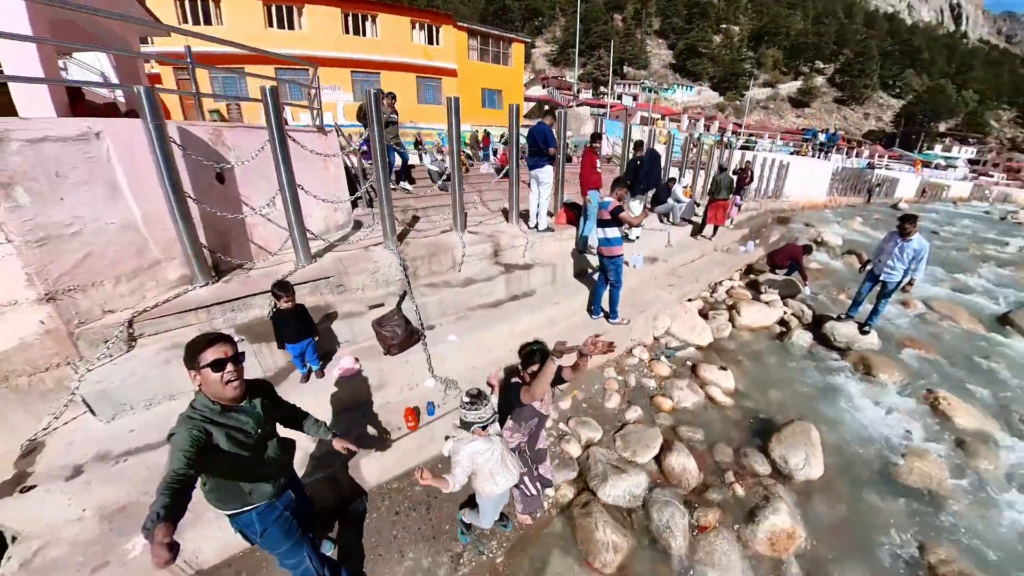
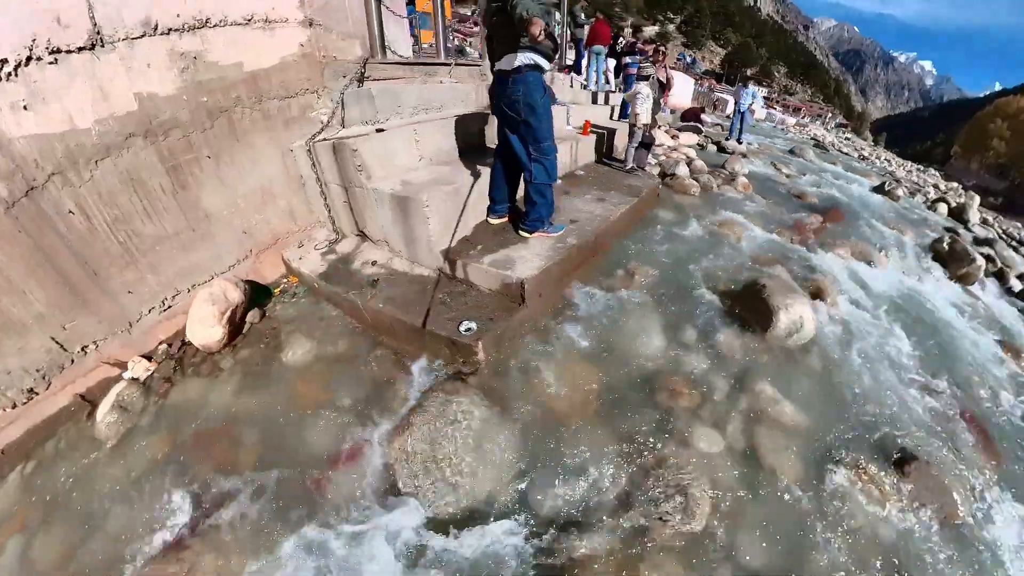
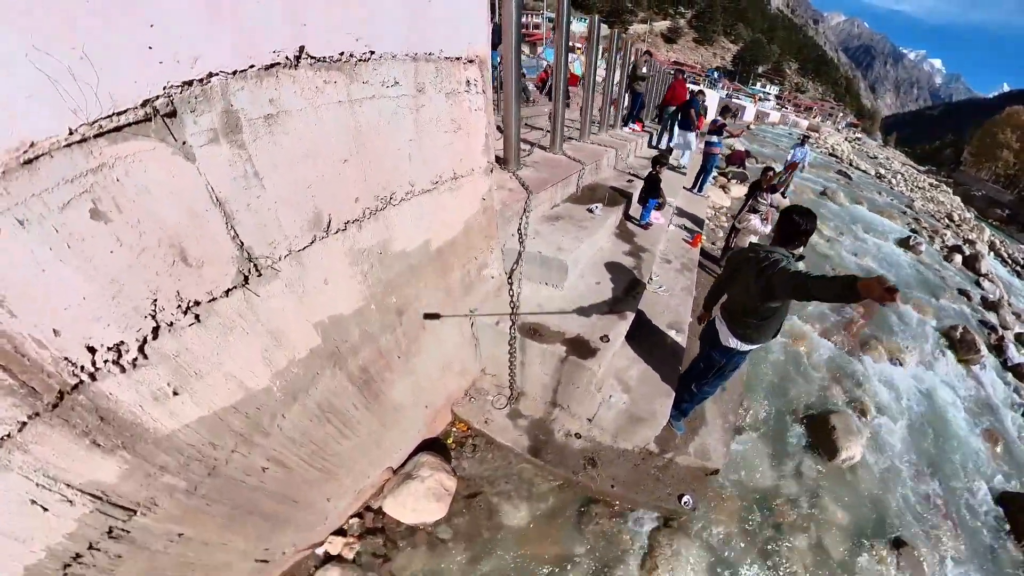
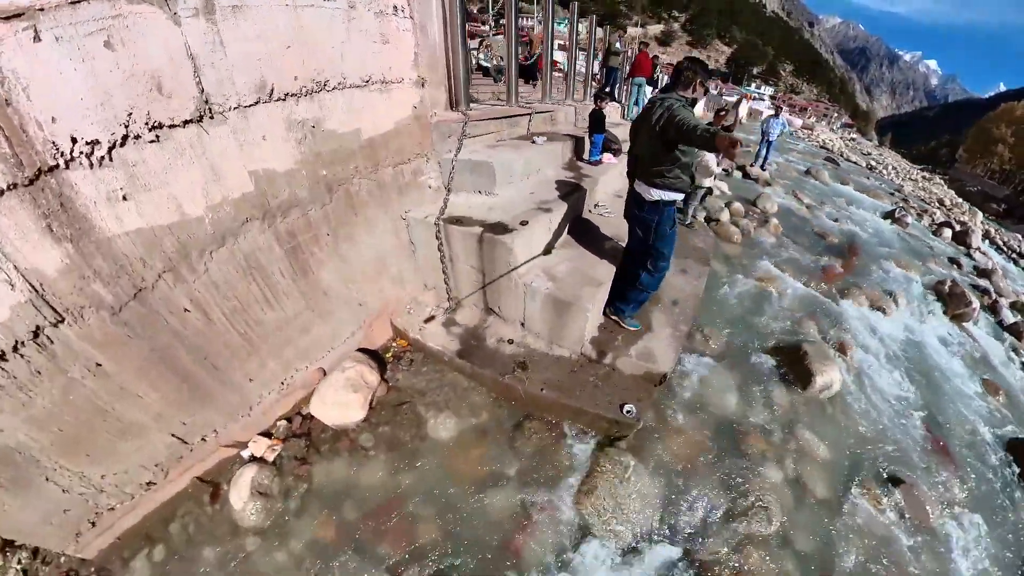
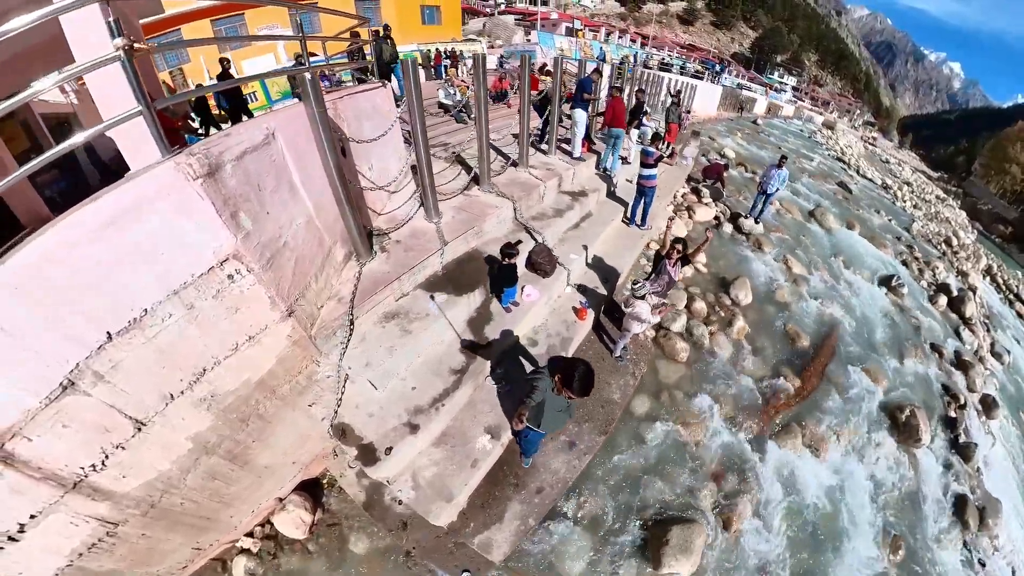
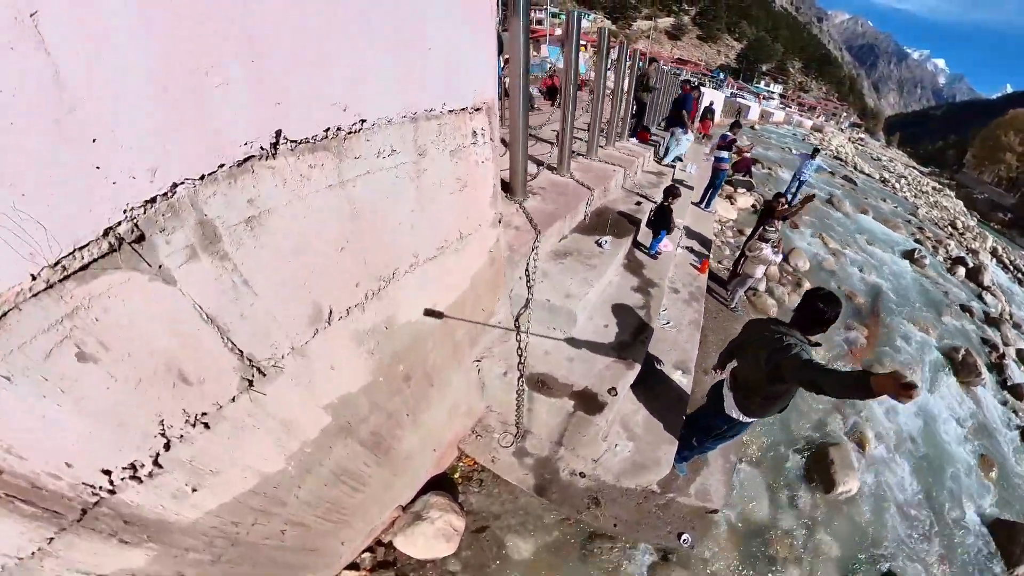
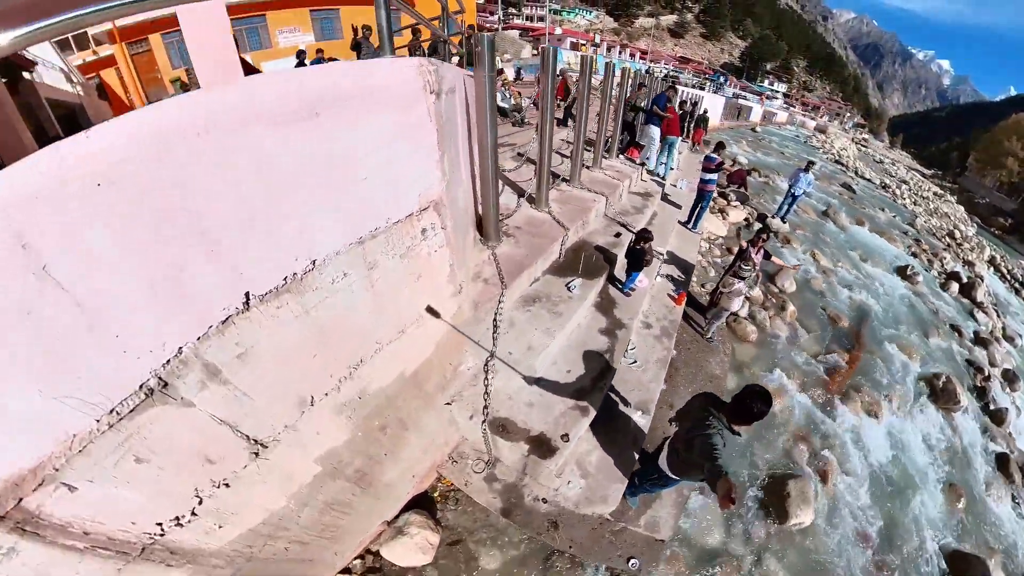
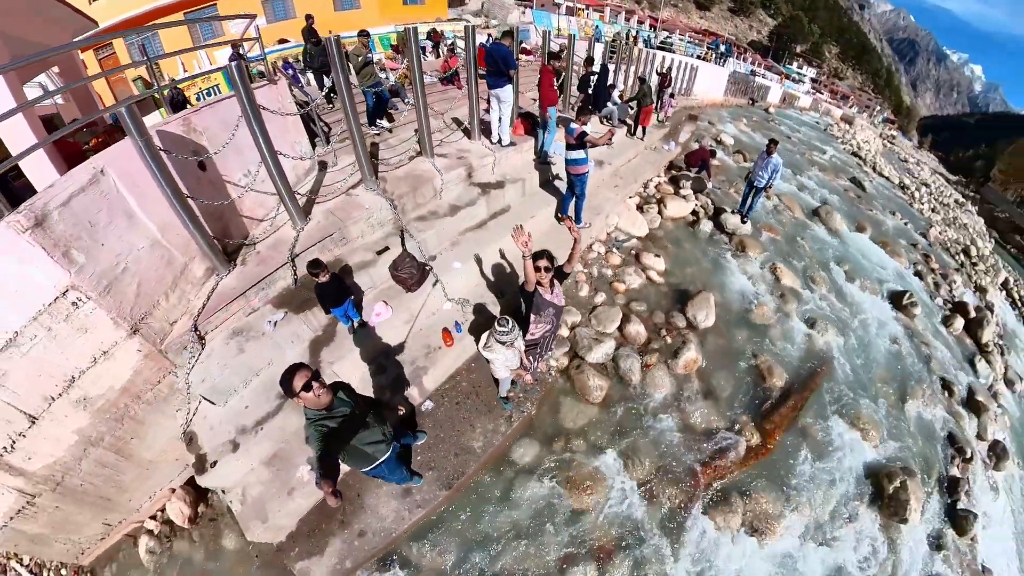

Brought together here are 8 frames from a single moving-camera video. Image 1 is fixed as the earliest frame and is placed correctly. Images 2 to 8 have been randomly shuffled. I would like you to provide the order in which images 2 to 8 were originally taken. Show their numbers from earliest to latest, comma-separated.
8, 5, 7, 6, 3, 4, 2
